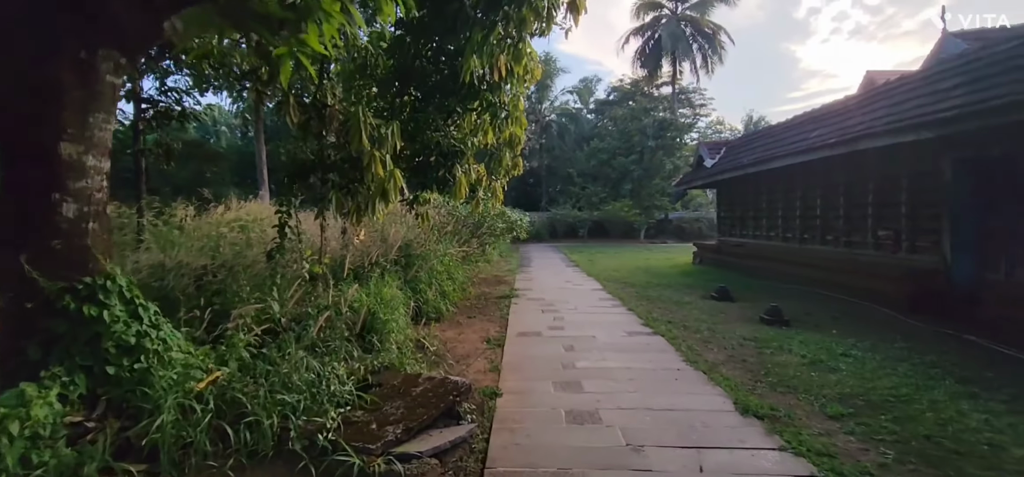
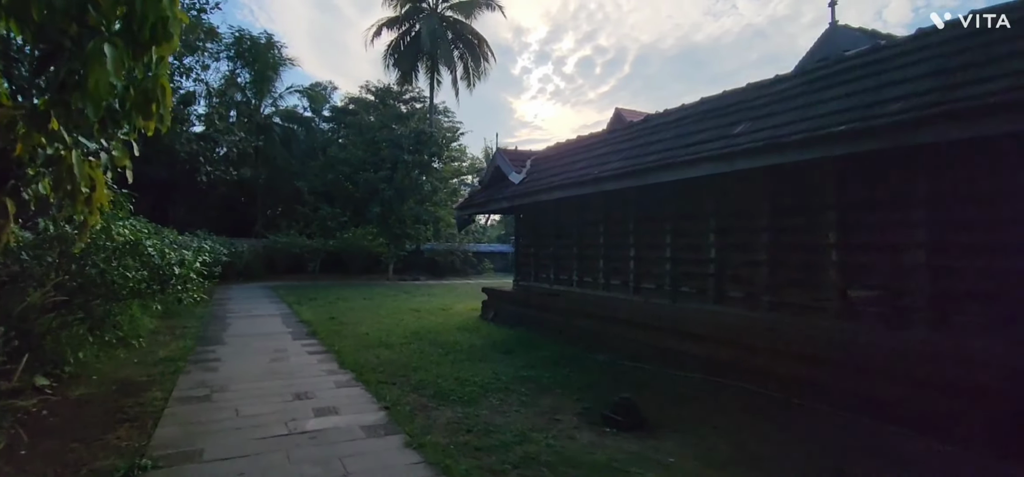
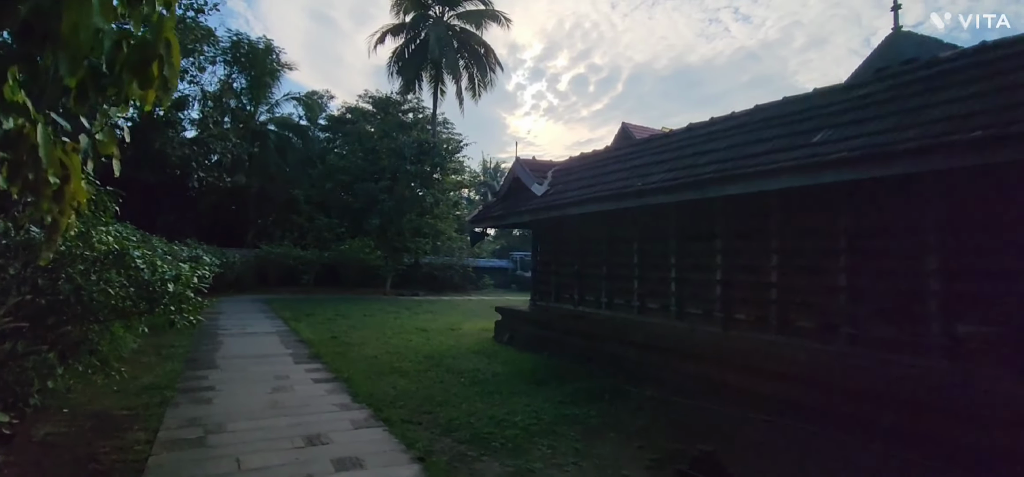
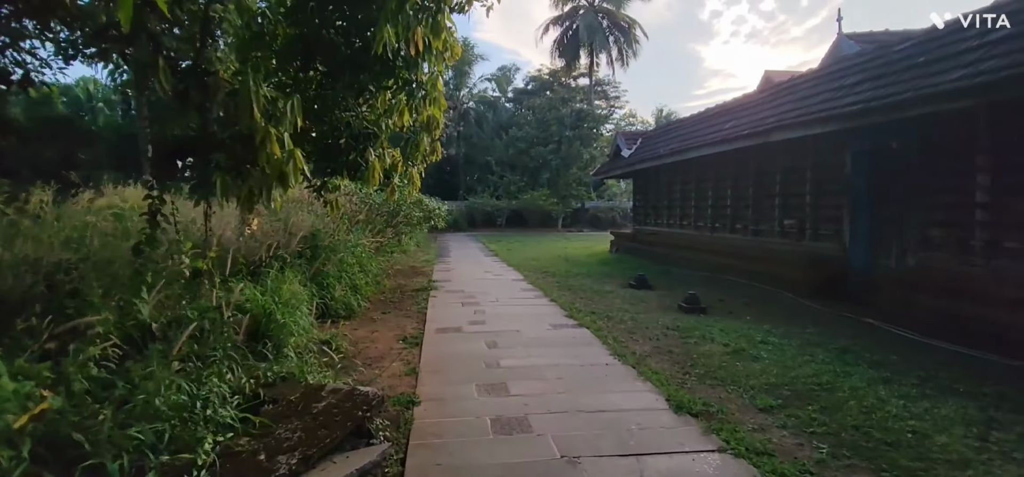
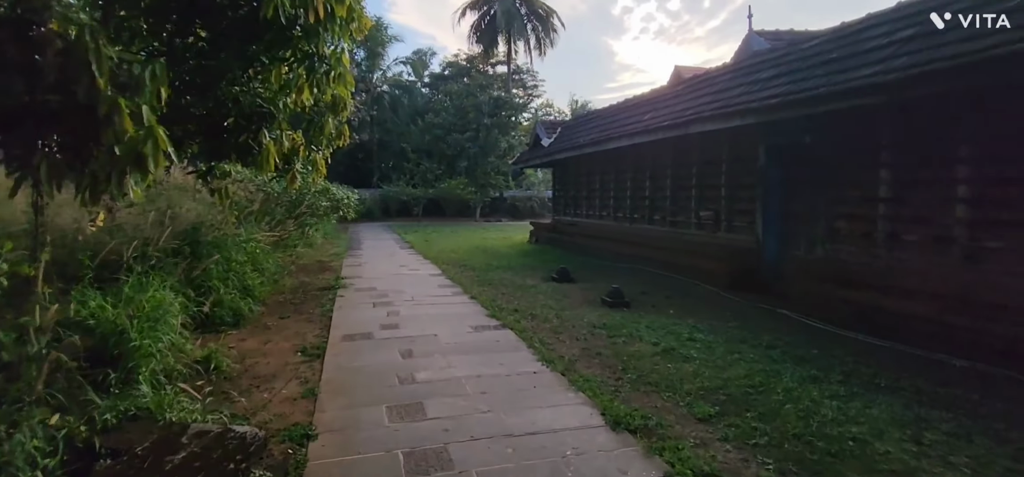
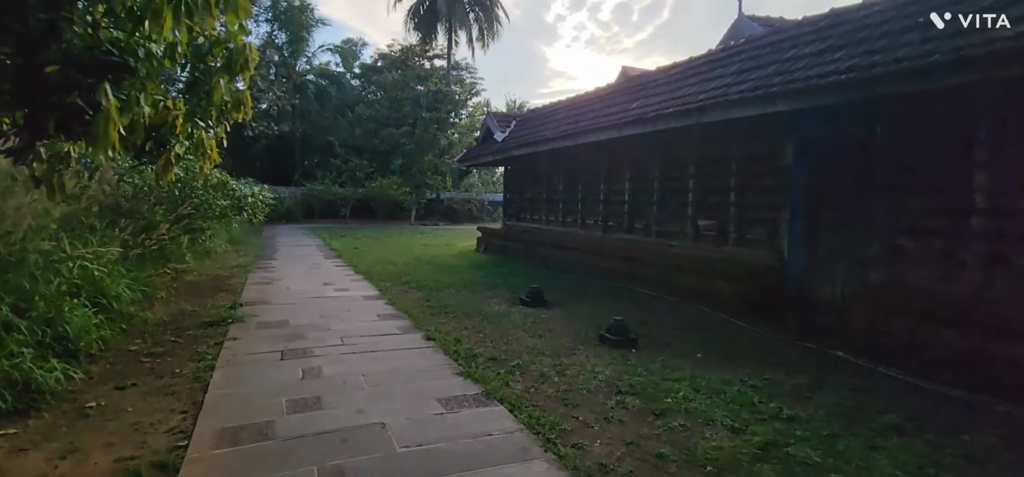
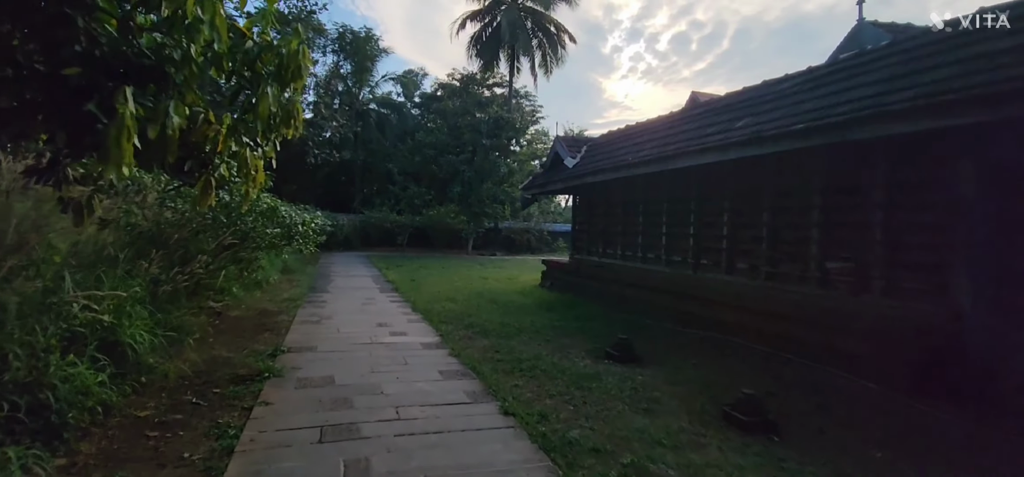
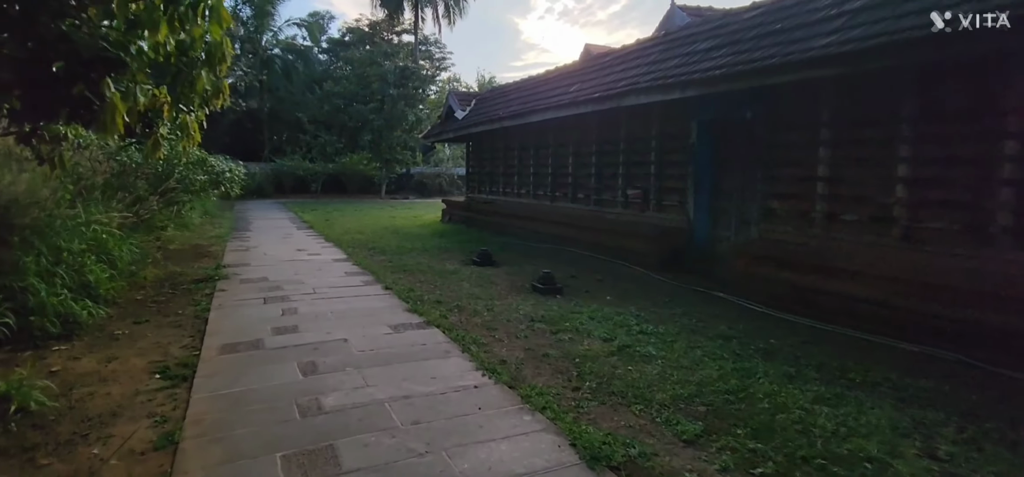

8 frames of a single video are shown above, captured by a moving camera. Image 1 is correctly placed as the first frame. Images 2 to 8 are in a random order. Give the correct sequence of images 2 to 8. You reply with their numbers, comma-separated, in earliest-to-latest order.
4, 5, 8, 6, 7, 2, 3
